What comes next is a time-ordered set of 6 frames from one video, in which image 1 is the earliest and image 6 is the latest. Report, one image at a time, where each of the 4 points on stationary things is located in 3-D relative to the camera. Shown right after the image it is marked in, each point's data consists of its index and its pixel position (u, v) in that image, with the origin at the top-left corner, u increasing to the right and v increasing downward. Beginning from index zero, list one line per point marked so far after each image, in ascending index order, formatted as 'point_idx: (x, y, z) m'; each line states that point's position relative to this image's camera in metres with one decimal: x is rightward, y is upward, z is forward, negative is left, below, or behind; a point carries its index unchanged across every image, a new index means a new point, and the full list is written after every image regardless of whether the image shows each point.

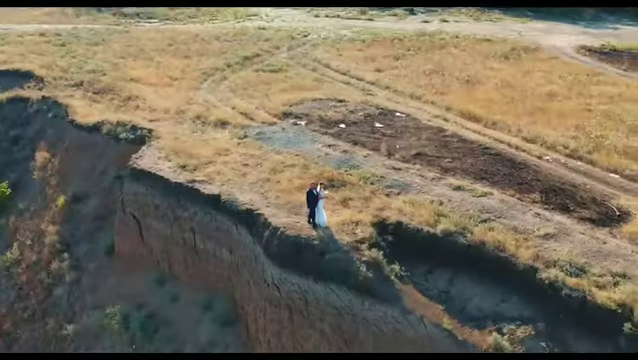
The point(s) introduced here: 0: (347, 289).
0: (+0.5, -2.0, +14.0) m
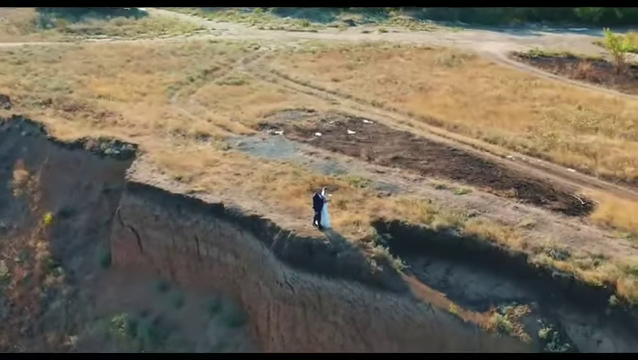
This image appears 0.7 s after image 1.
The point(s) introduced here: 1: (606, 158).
0: (+0.8, -2.1, +15.6) m
1: (+7.2, +0.6, +19.4) m
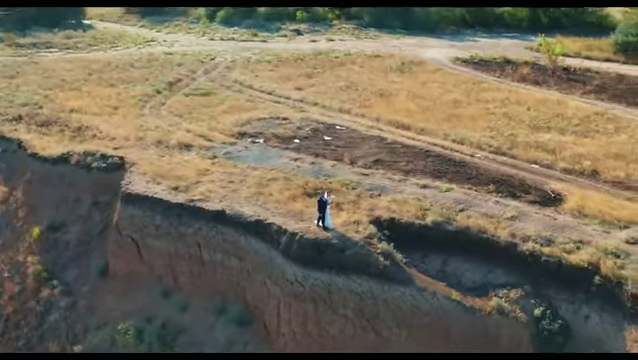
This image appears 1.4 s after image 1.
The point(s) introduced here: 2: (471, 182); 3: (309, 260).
0: (+1.1, -2.1, +17.0) m
1: (+6.8, +0.7, +21.5) m
2: (+3.9, -0.1, +19.9) m
3: (-0.2, -1.8, +17.4) m
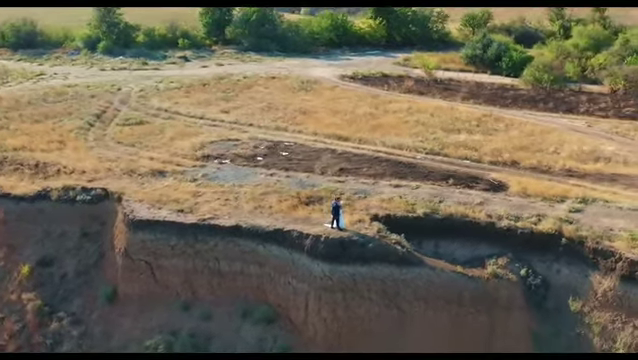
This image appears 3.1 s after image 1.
0: (+1.8, -2.2, +20.3) m
1: (+5.6, +1.0, +26.4) m
2: (+3.4, 0.0, +23.9) m
3: (+0.4, -2.0, +20.3) m
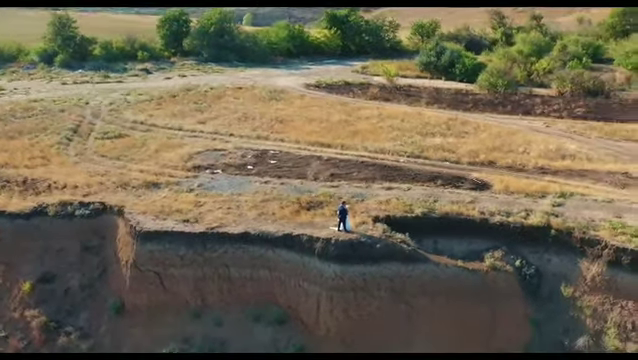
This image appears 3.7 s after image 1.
0: (+2.1, -2.3, +21.3) m
1: (+5.0, +1.0, +27.8) m
2: (+3.2, 0.0, +25.1) m
3: (+0.7, -2.1, +21.1) m
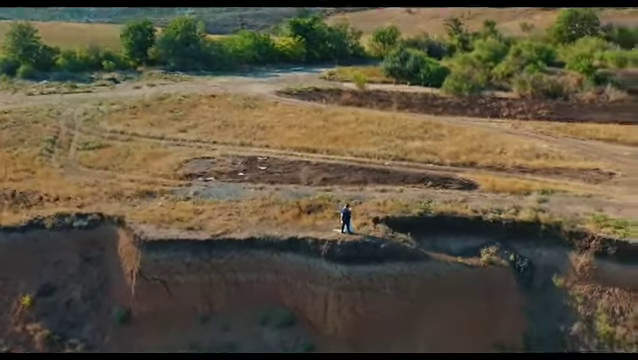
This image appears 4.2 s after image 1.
0: (+2.3, -2.3, +21.8) m
1: (+4.5, +1.0, +28.6) m
2: (+2.9, -0.1, +25.8) m
3: (+0.9, -2.2, +21.5) m
